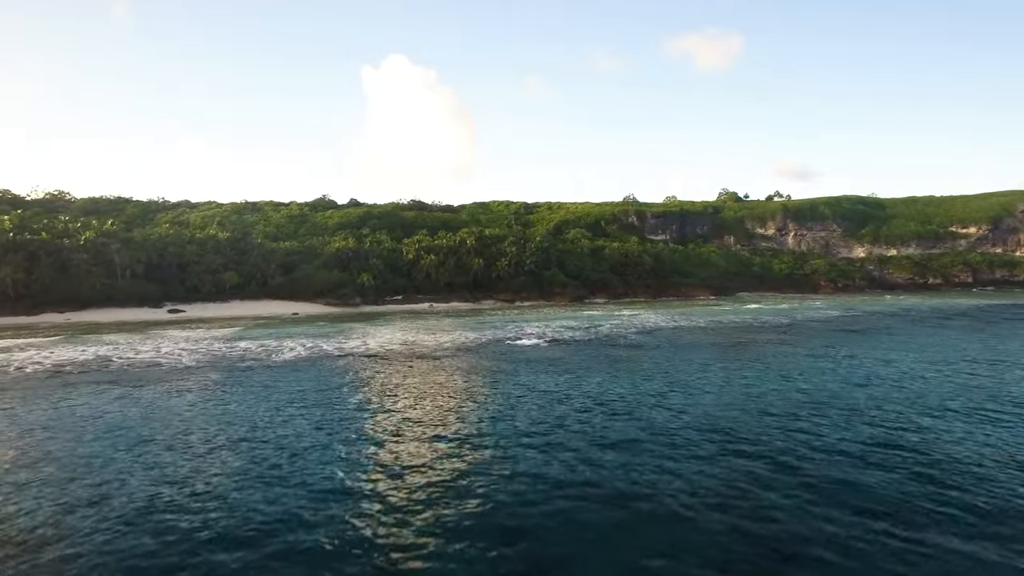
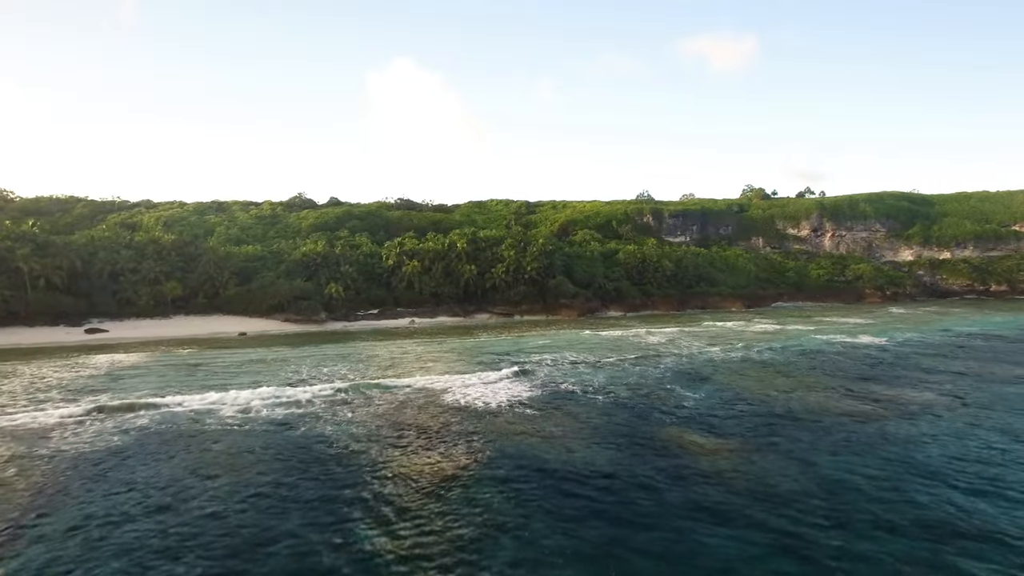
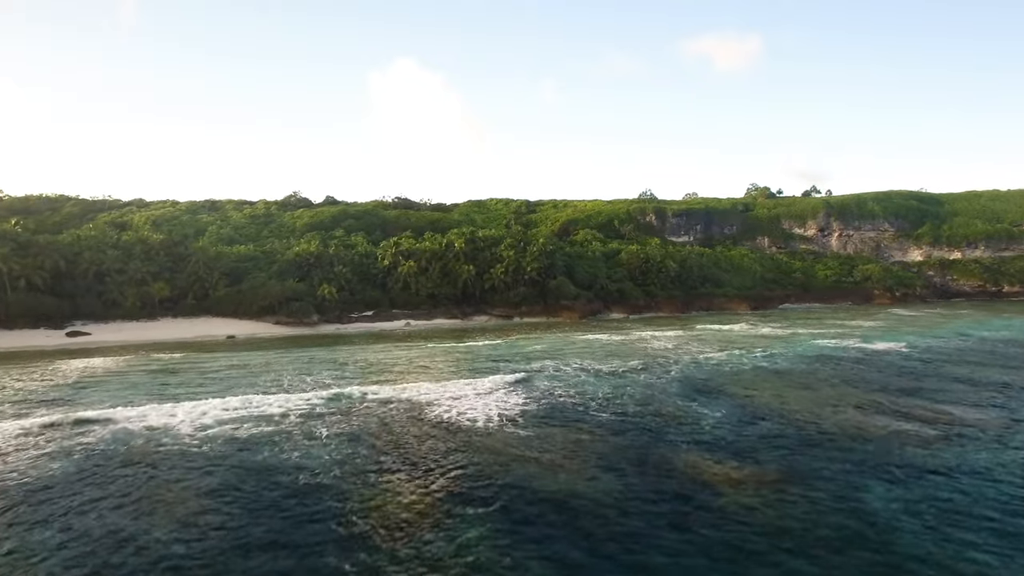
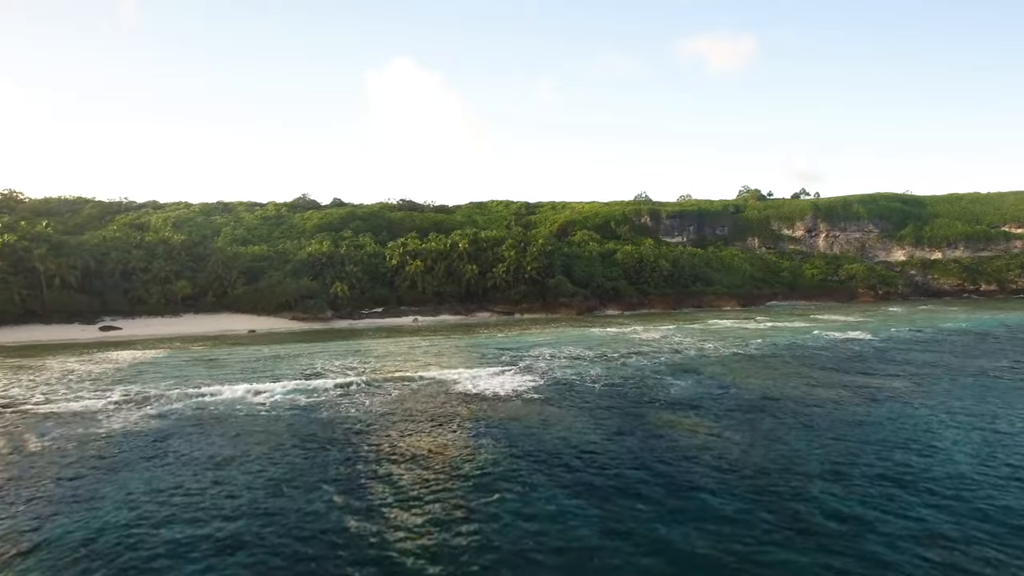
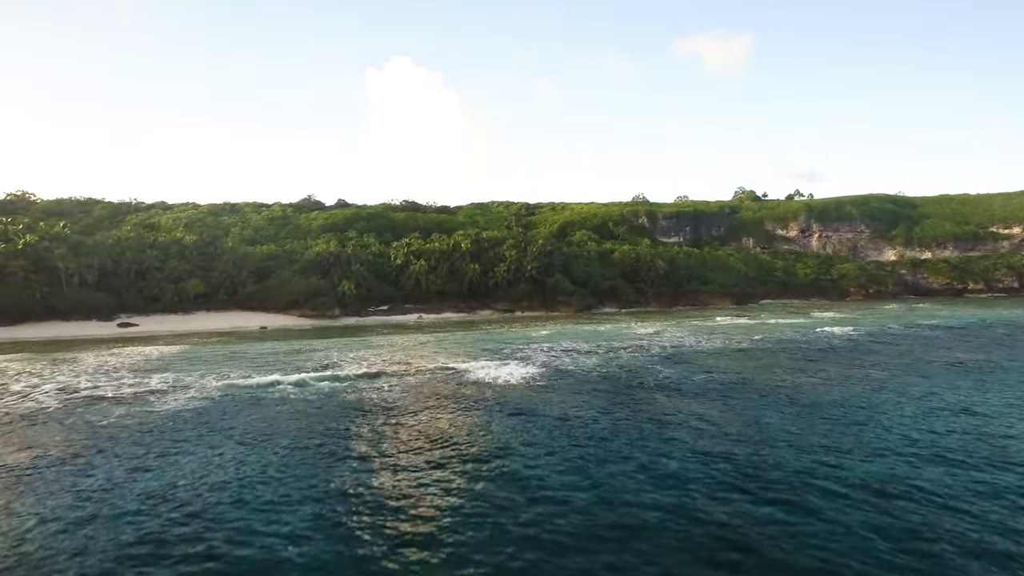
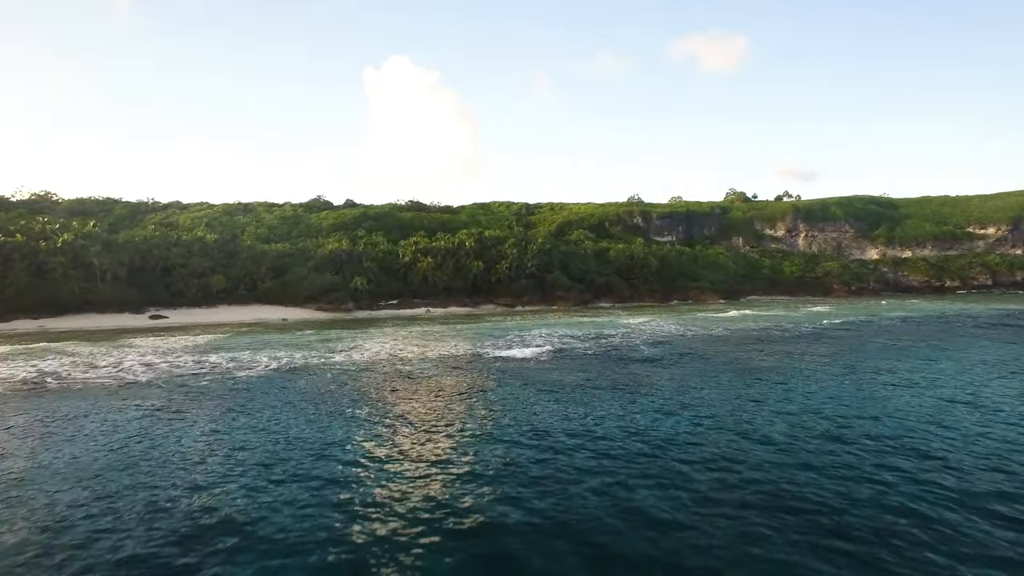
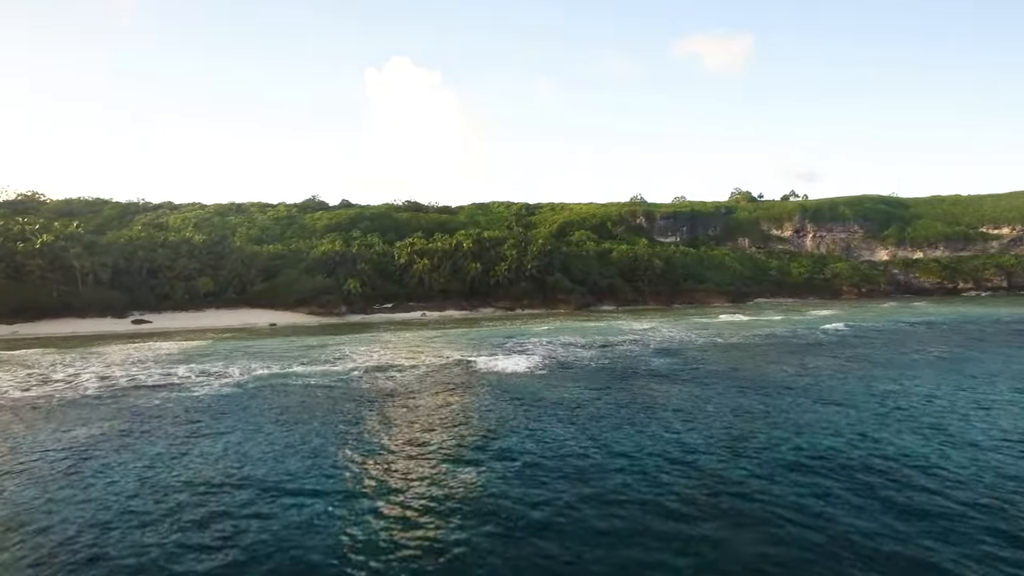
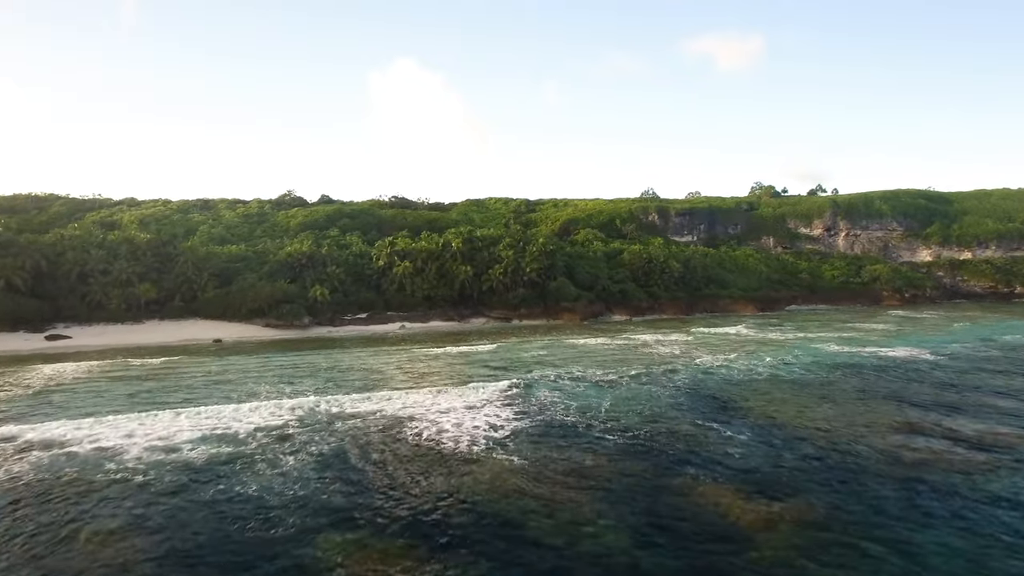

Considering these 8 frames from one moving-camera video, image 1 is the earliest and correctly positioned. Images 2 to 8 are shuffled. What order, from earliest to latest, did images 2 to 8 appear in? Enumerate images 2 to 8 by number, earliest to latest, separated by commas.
6, 7, 5, 4, 2, 3, 8
